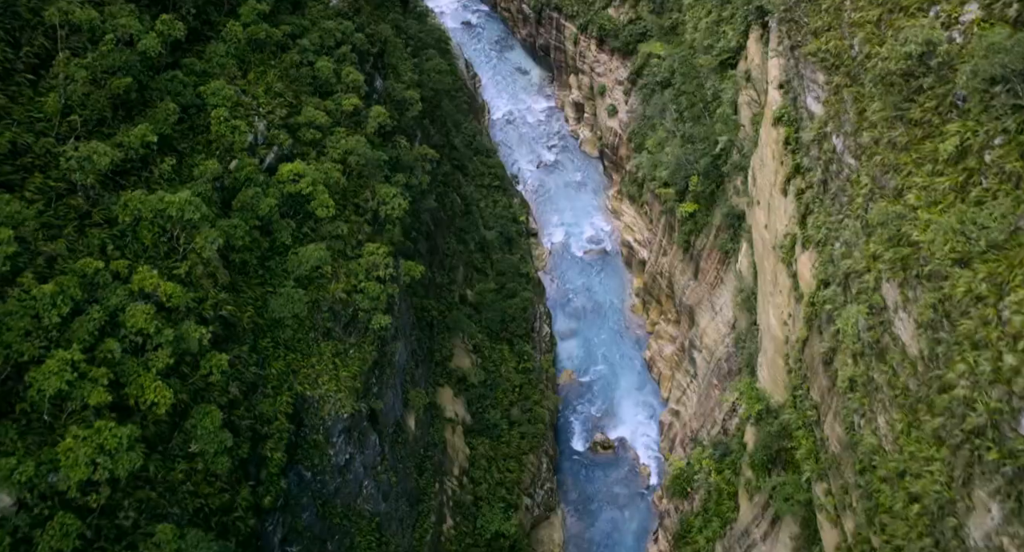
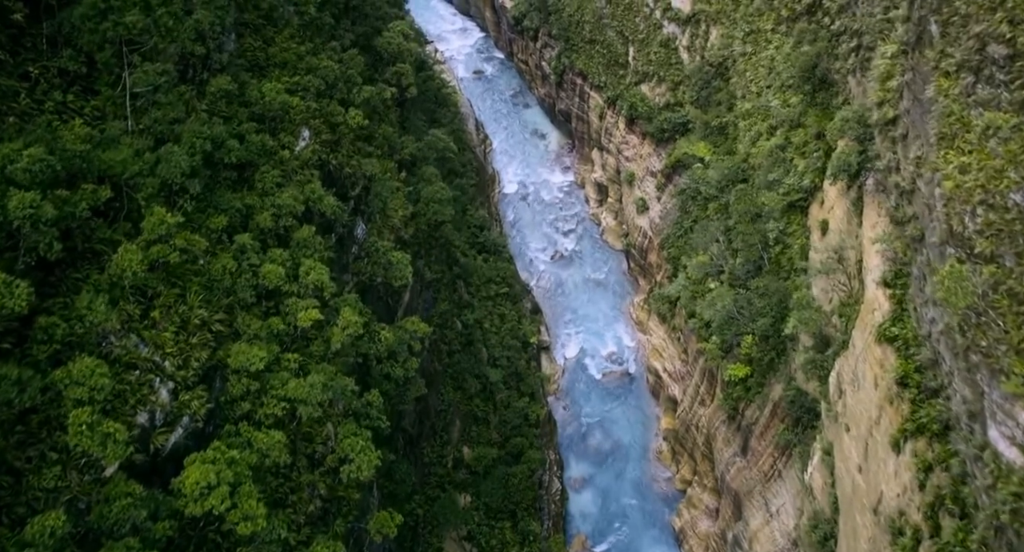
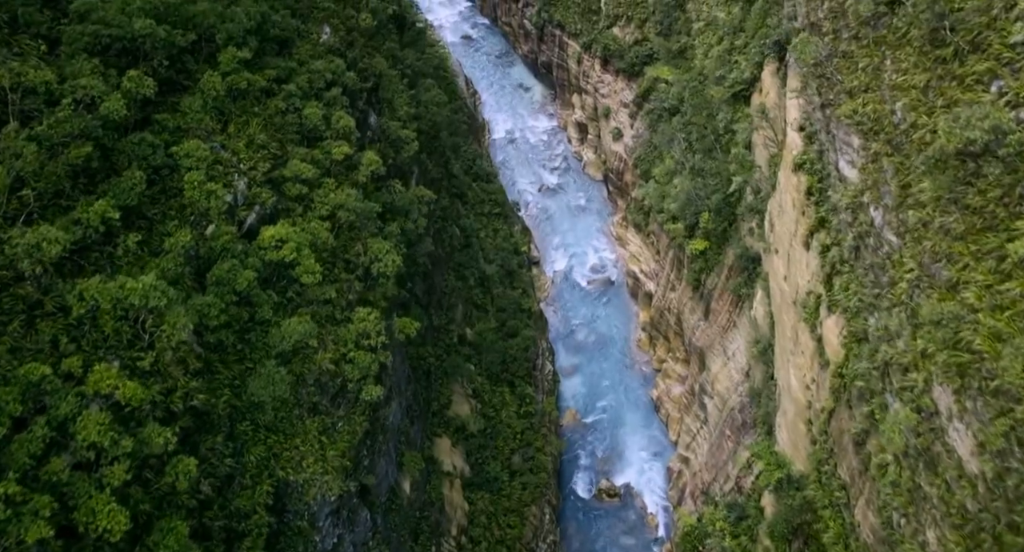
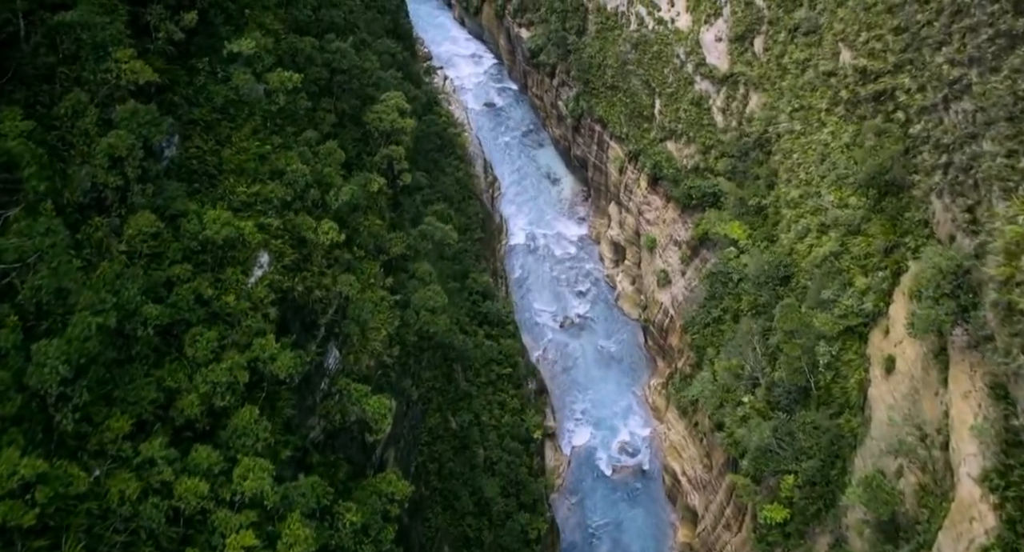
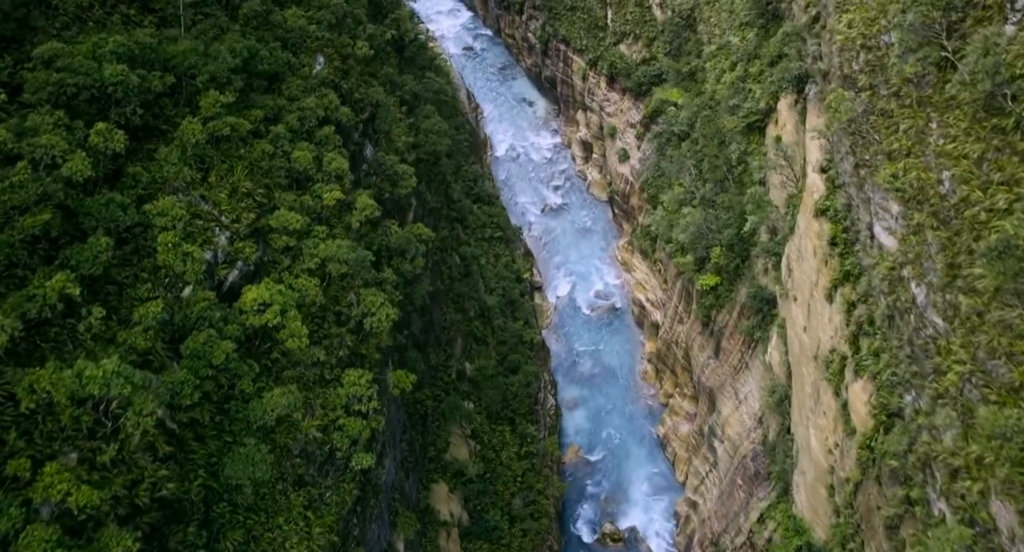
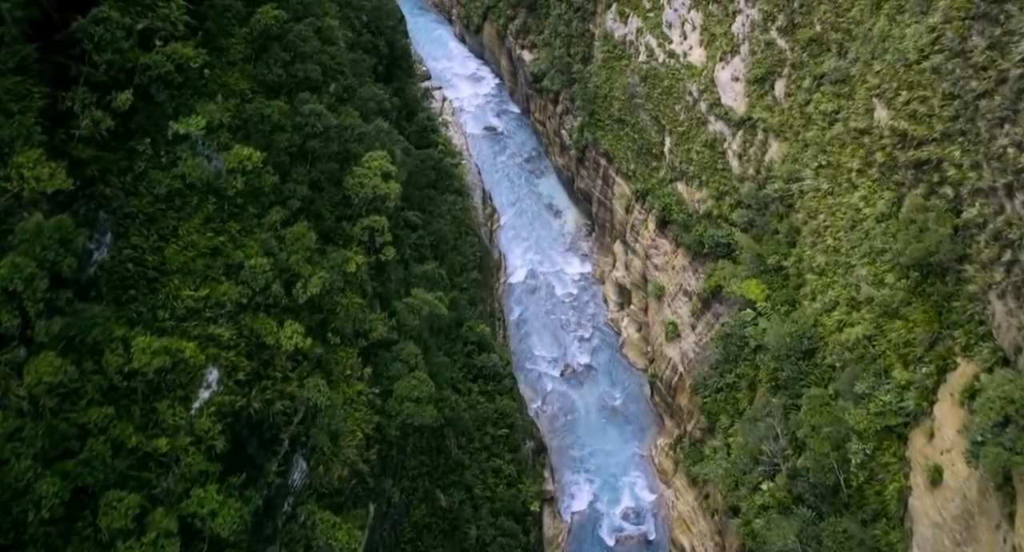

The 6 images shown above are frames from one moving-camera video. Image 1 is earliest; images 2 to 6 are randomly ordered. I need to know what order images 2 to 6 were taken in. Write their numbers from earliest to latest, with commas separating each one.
3, 5, 2, 4, 6
